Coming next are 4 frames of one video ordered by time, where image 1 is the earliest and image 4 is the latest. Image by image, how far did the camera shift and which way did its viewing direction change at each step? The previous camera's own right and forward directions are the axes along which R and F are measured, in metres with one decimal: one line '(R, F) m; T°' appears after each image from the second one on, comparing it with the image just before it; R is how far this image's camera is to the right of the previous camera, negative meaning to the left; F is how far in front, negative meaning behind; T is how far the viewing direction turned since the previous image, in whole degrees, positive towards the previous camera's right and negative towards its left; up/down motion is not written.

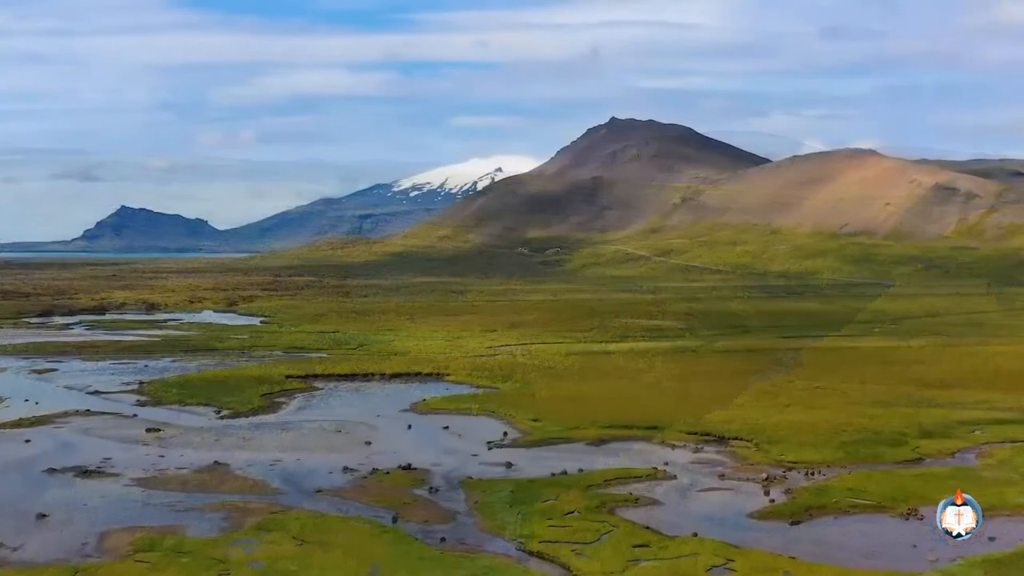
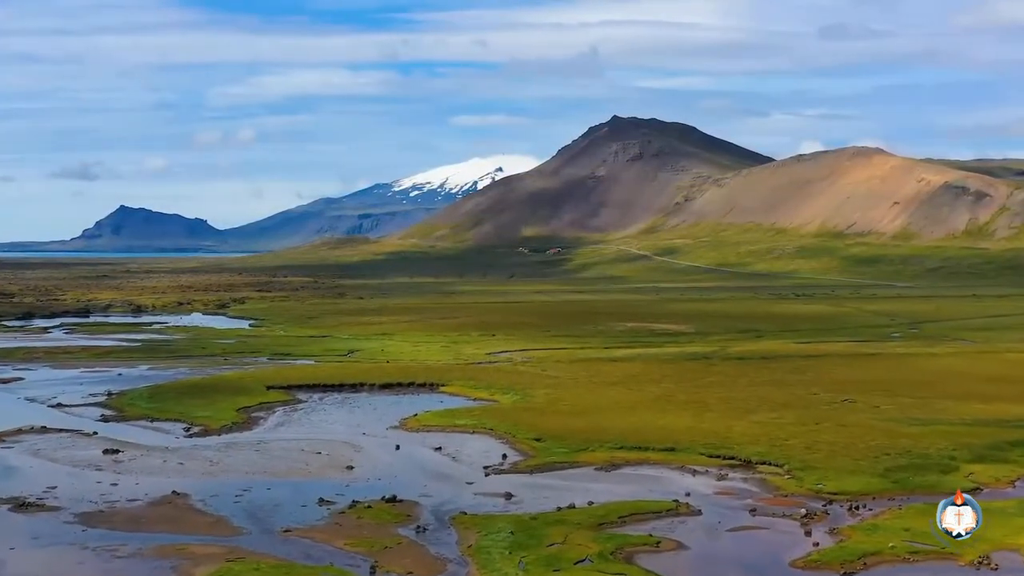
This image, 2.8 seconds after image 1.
(0.0, +6.1) m; 0°
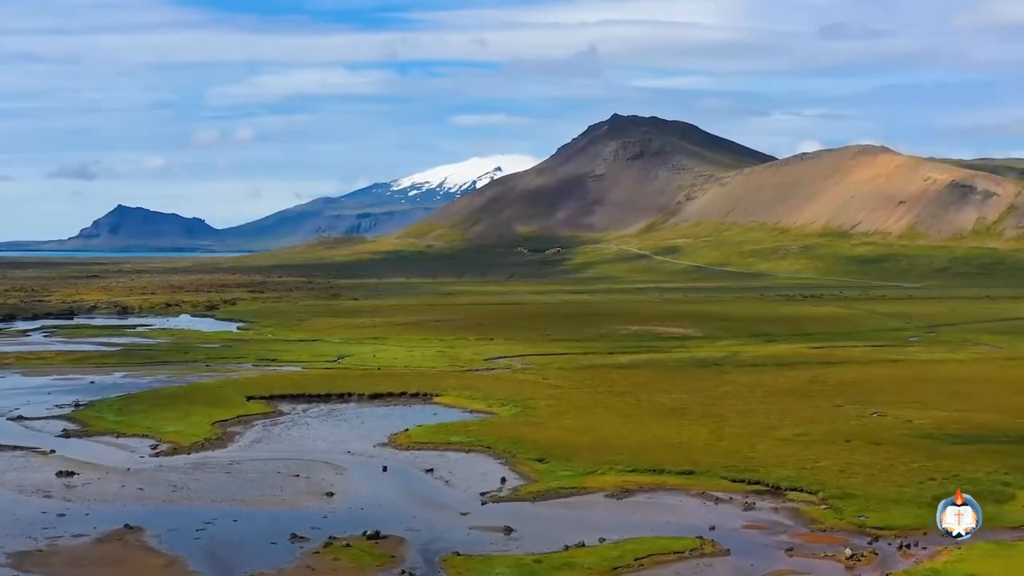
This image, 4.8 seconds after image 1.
(0.0, +5.3) m; 0°
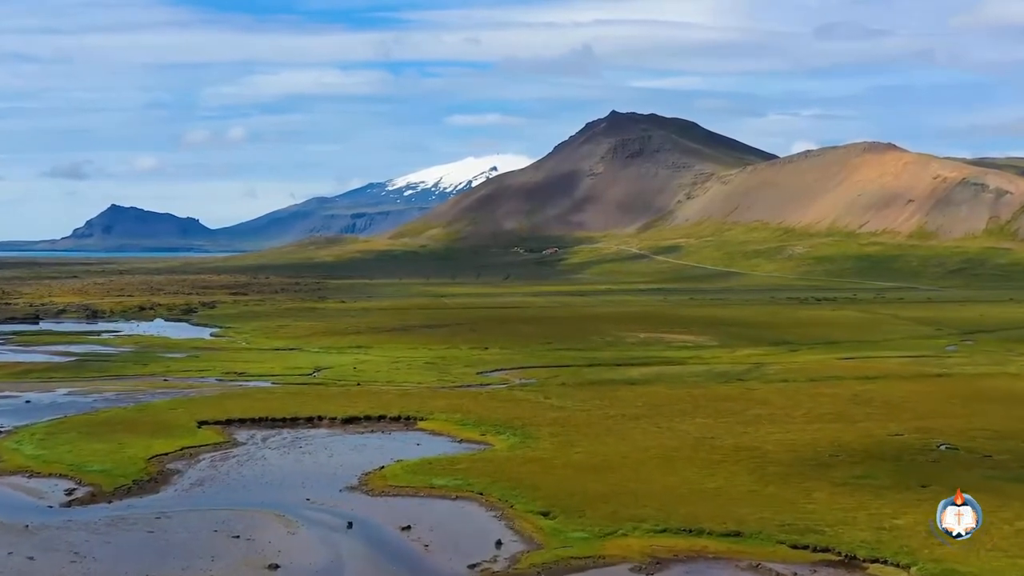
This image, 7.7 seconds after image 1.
(-0.1, +9.9) m; 0°
